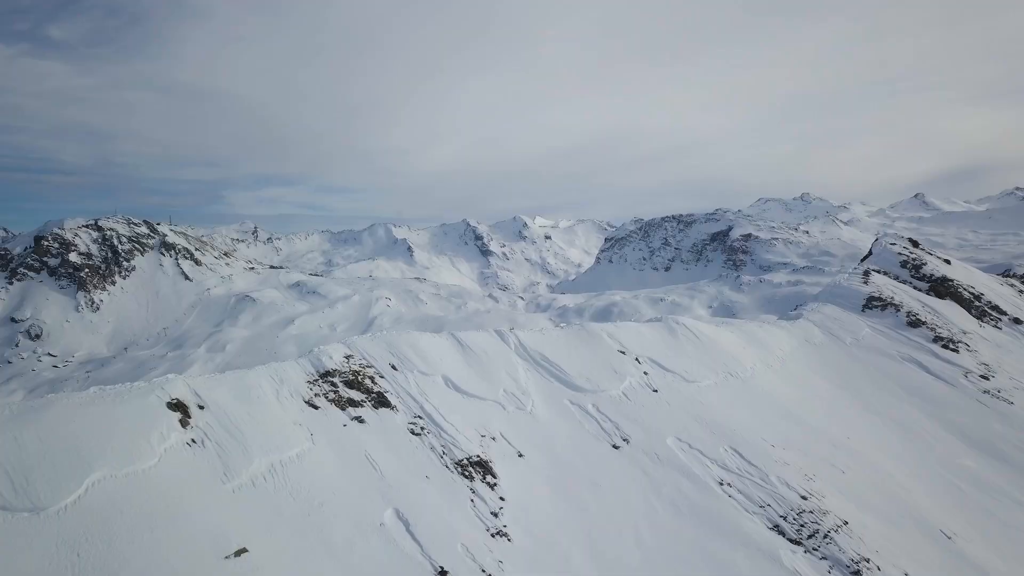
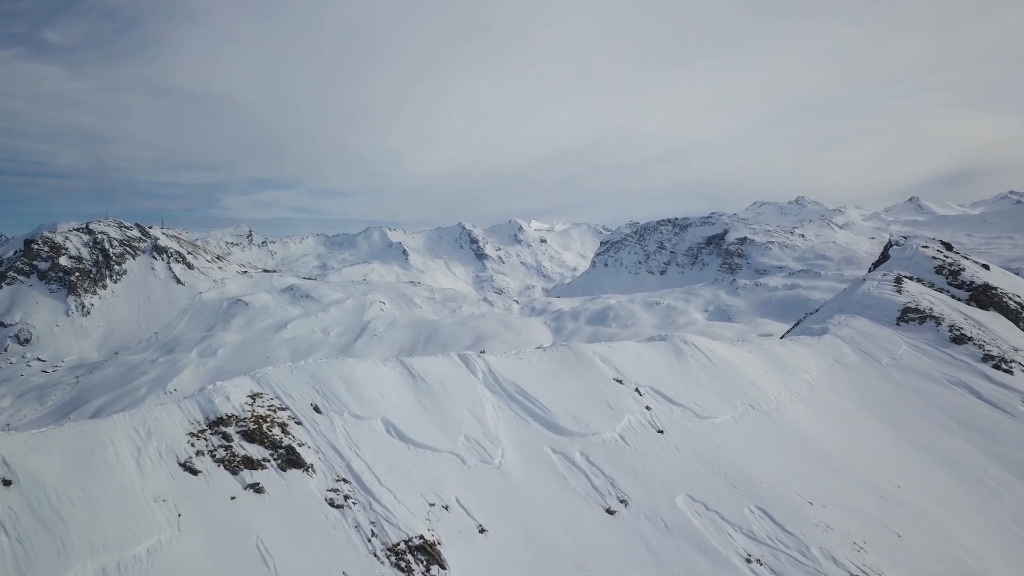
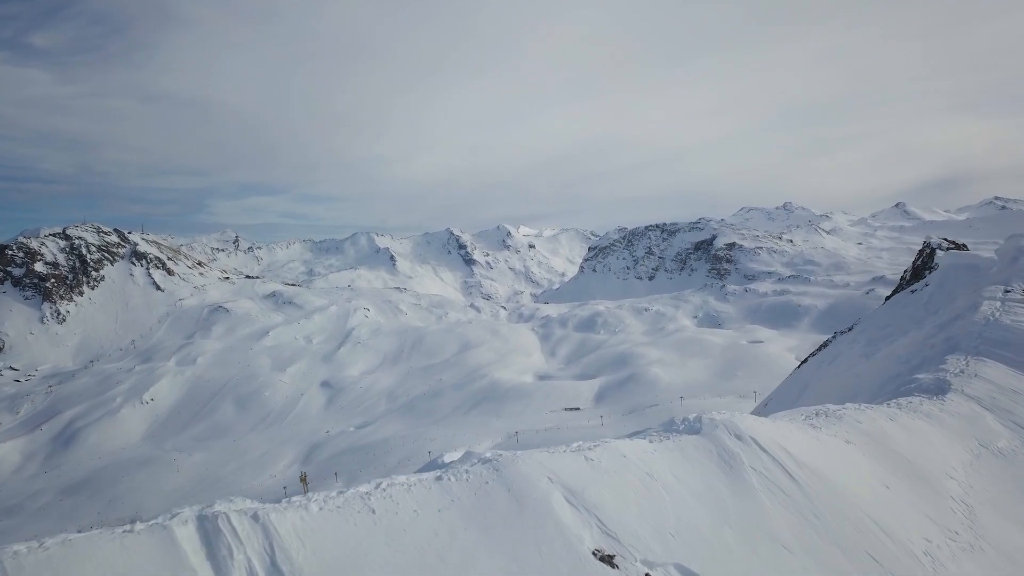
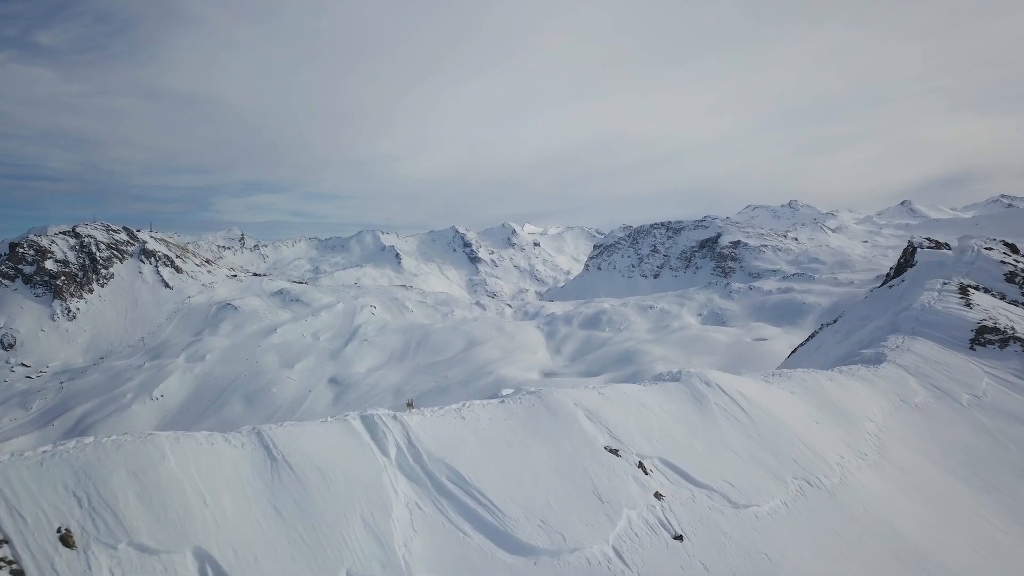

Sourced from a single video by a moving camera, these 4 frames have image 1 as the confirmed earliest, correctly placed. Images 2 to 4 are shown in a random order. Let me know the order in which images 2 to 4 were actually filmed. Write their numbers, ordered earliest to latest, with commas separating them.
2, 4, 3
